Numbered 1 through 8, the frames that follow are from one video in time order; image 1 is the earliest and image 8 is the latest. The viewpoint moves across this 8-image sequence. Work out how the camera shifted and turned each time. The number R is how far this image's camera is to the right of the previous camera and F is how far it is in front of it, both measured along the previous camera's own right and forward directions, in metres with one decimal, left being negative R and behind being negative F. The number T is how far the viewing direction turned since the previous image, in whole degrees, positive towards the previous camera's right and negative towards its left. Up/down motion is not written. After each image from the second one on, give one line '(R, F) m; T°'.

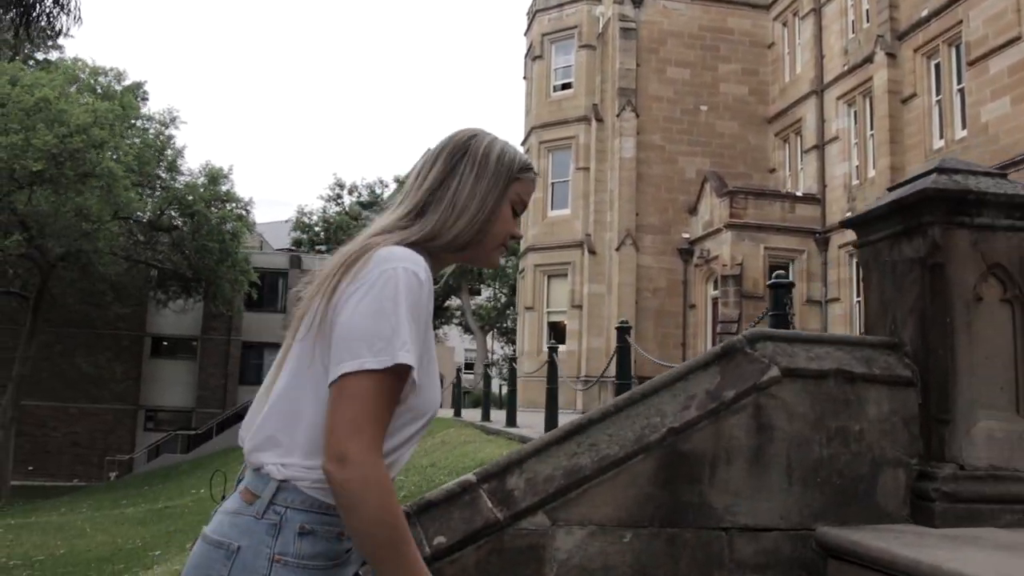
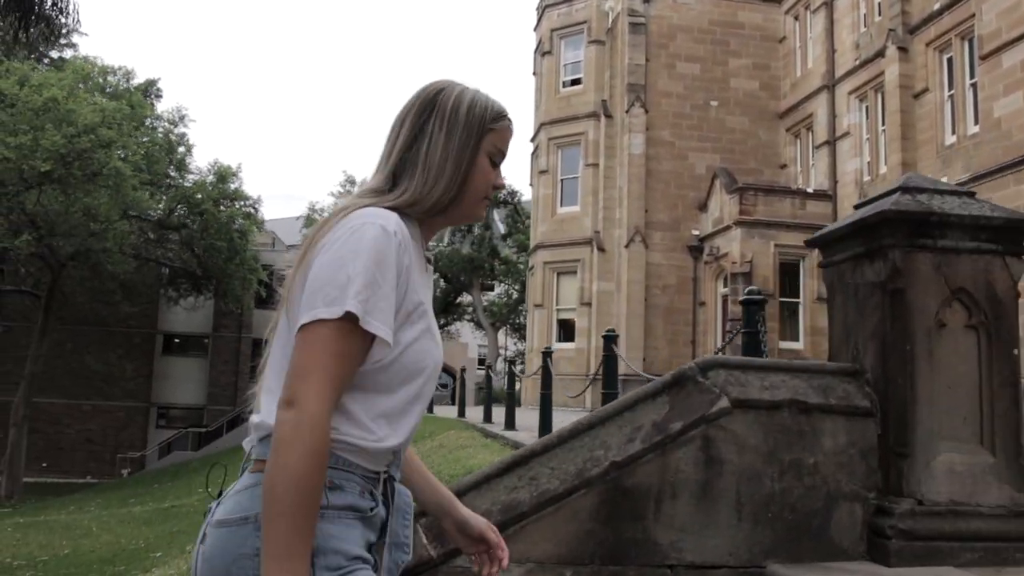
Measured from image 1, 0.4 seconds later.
(+0.2, +0.1) m; -1°
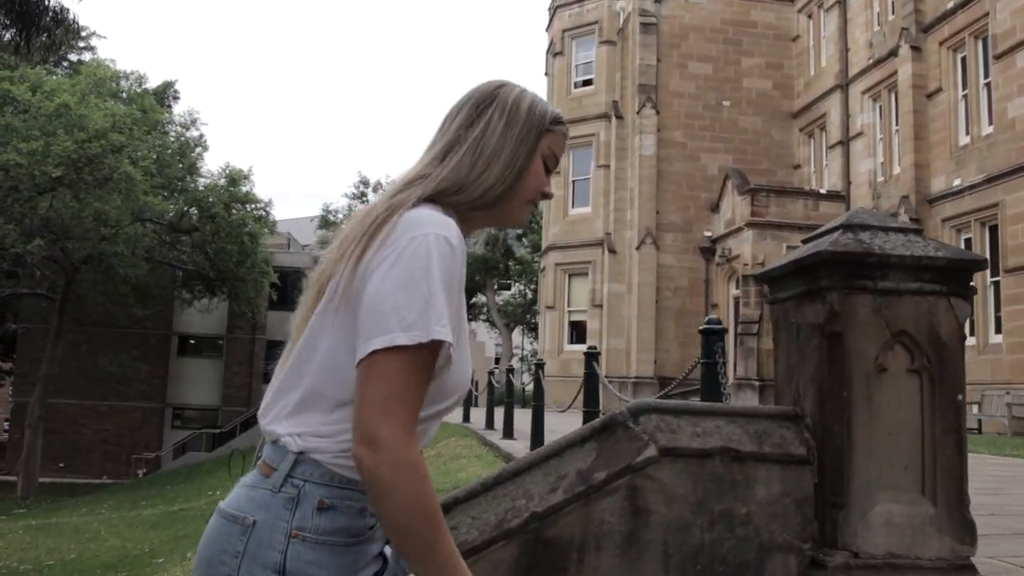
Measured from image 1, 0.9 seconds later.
(+0.2, +0.1) m; -1°
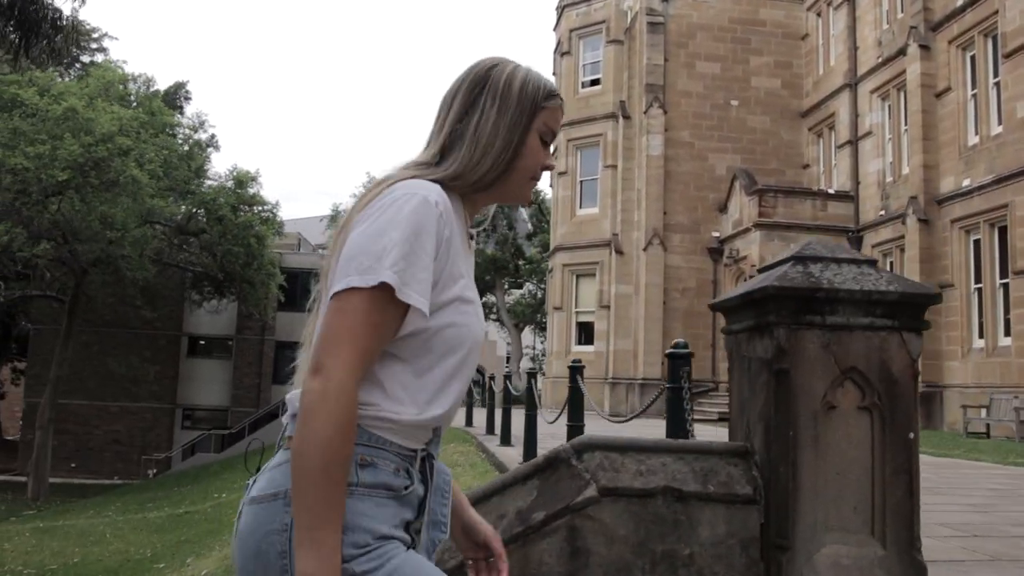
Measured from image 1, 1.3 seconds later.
(+0.2, 0.0) m; -1°
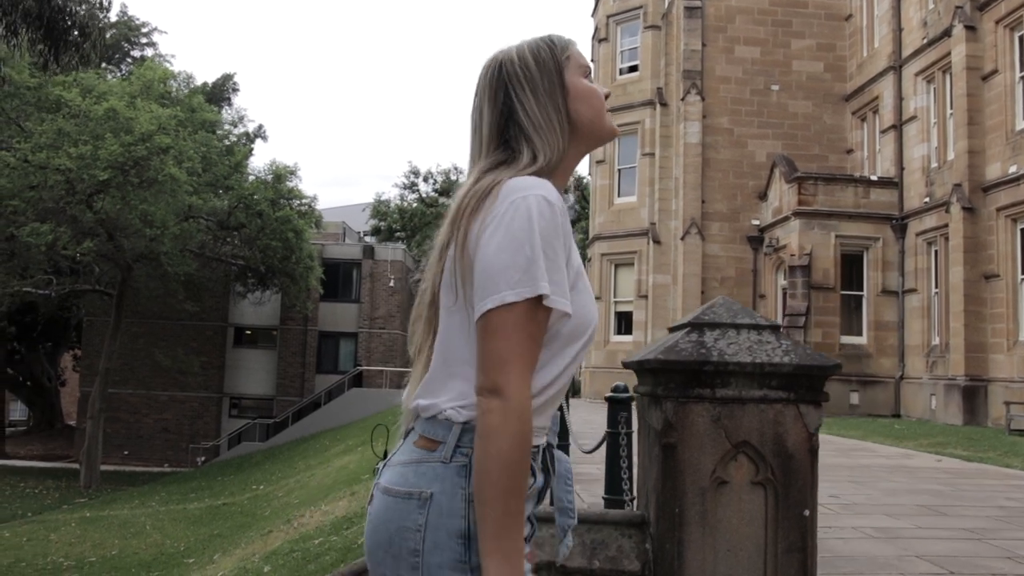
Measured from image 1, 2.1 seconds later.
(+0.4, +0.1) m; -4°
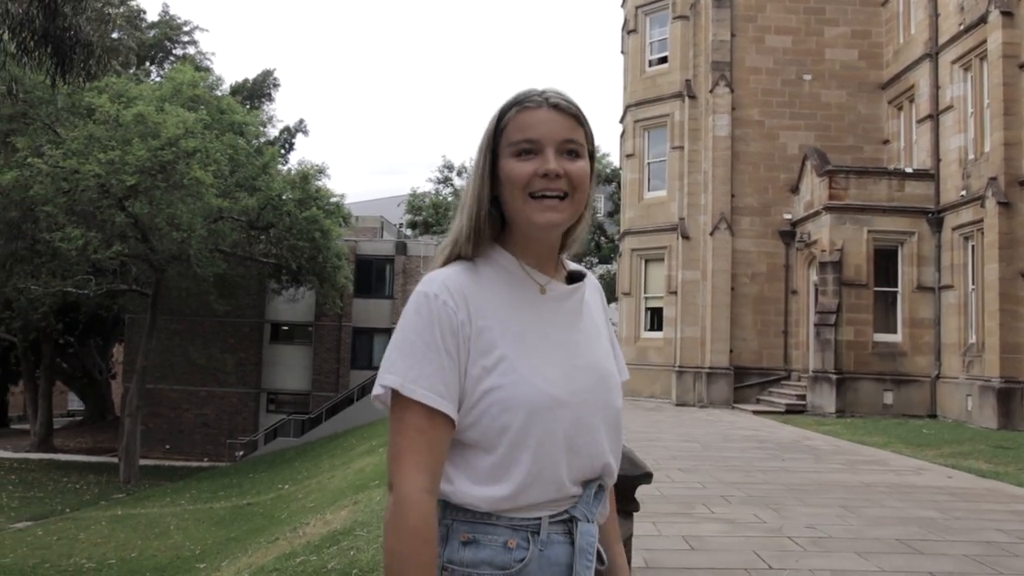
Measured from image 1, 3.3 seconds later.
(+0.6, +0.1) m; -3°
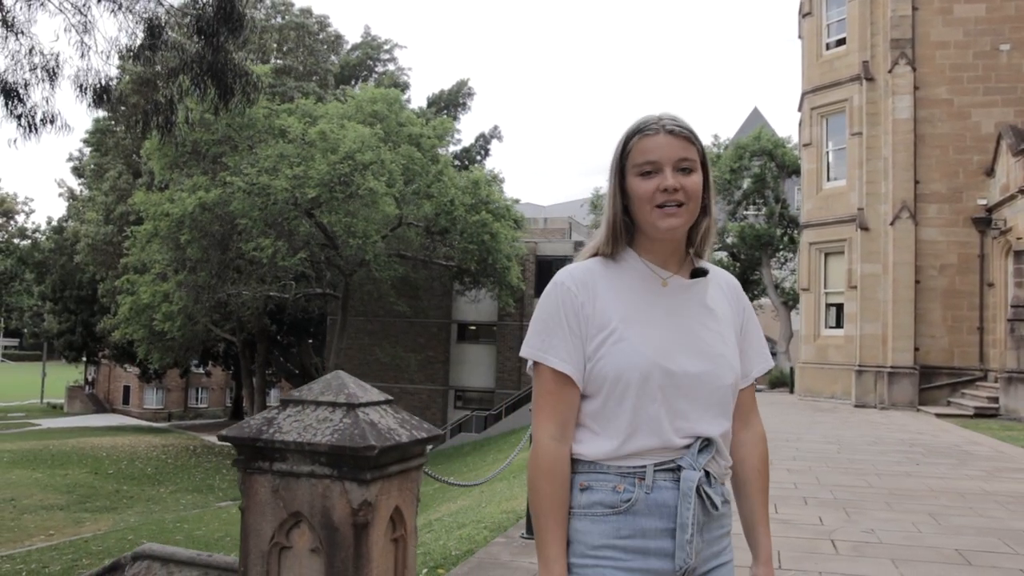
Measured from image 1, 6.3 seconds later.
(+1.2, 0.0) m; -14°
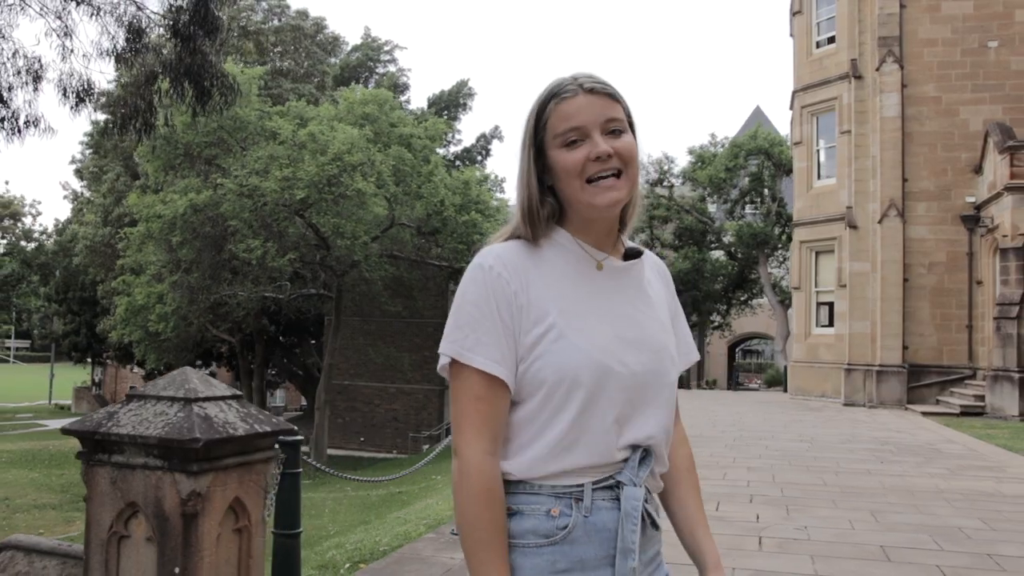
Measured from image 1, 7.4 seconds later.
(+0.5, -0.1) m; -1°
